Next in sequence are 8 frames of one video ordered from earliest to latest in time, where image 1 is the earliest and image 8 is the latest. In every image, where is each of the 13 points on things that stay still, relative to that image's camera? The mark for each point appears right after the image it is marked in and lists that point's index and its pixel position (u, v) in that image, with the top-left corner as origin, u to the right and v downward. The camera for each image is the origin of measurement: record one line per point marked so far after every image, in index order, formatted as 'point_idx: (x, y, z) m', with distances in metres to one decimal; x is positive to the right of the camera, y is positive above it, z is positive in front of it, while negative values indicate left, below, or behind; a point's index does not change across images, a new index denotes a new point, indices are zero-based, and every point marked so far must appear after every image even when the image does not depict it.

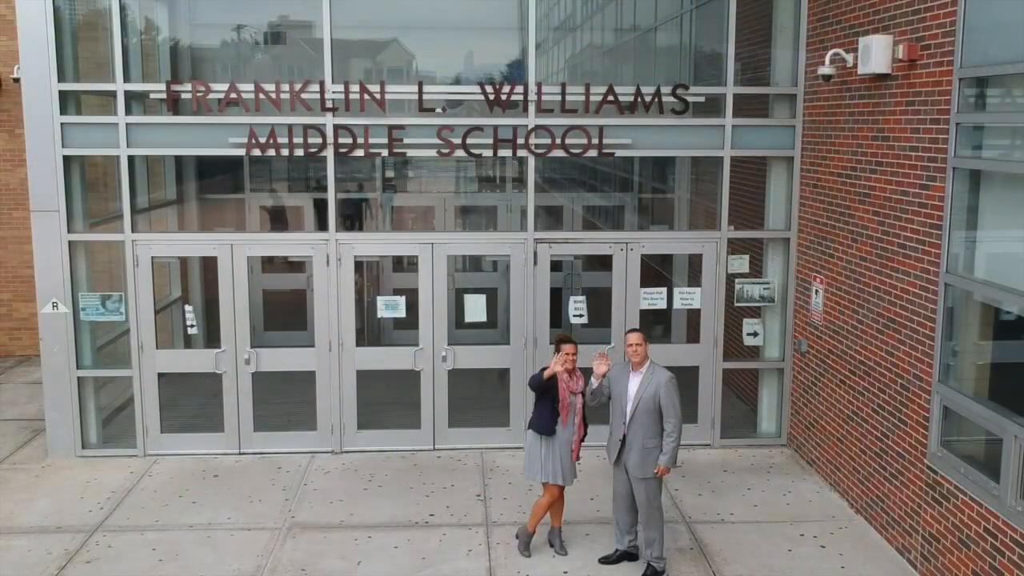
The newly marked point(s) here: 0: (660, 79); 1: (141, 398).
0: (+1.5, +2.1, +8.9) m
1: (-3.9, -1.2, +8.9) m
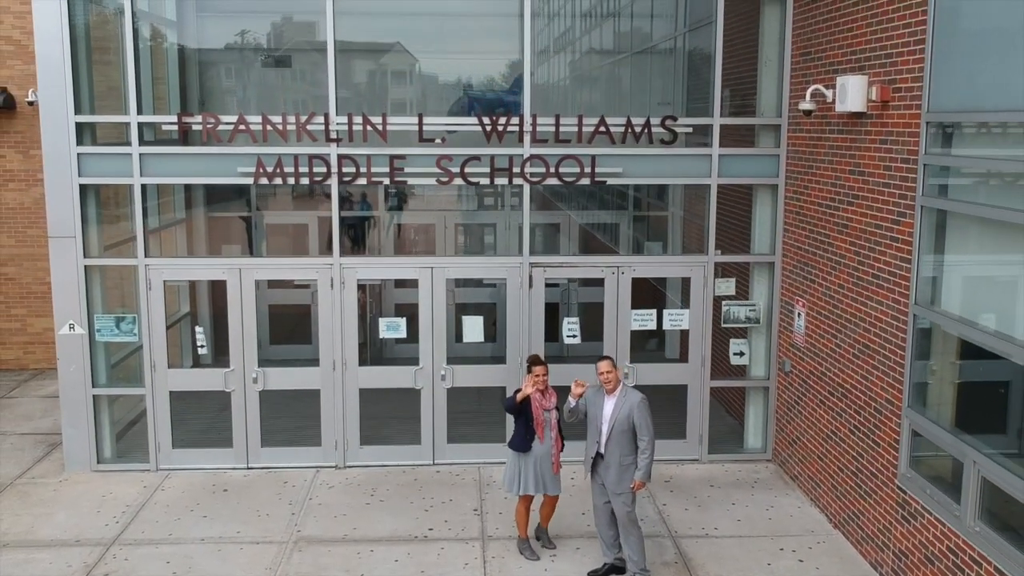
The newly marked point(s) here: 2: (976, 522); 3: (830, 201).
0: (+1.5, +1.9, +9.3) m
1: (-3.9, -1.4, +9.3) m
2: (+3.2, -1.6, +6.0) m
3: (+3.0, +0.8, +8.1) m
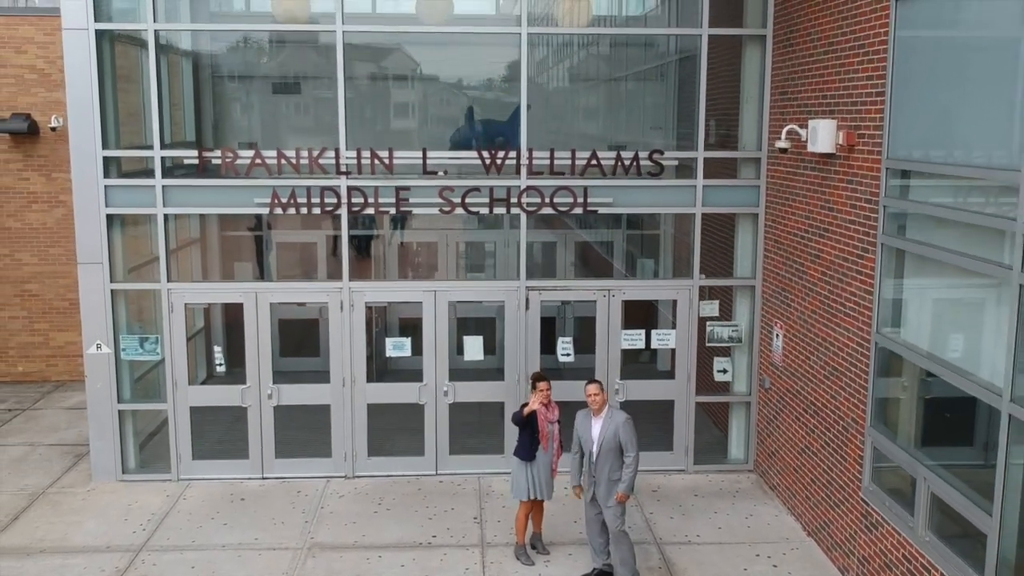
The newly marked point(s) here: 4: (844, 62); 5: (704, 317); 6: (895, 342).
0: (+1.5, +1.6, +9.9) m
1: (-3.9, -1.6, +10.0) m
2: (+3.2, -1.9, +6.6) m
3: (+3.0, +0.6, +8.7) m
4: (+3.0, +2.0, +7.8) m
5: (+2.3, -0.3, +10.1) m
6: (+3.2, -0.5, +7.1) m
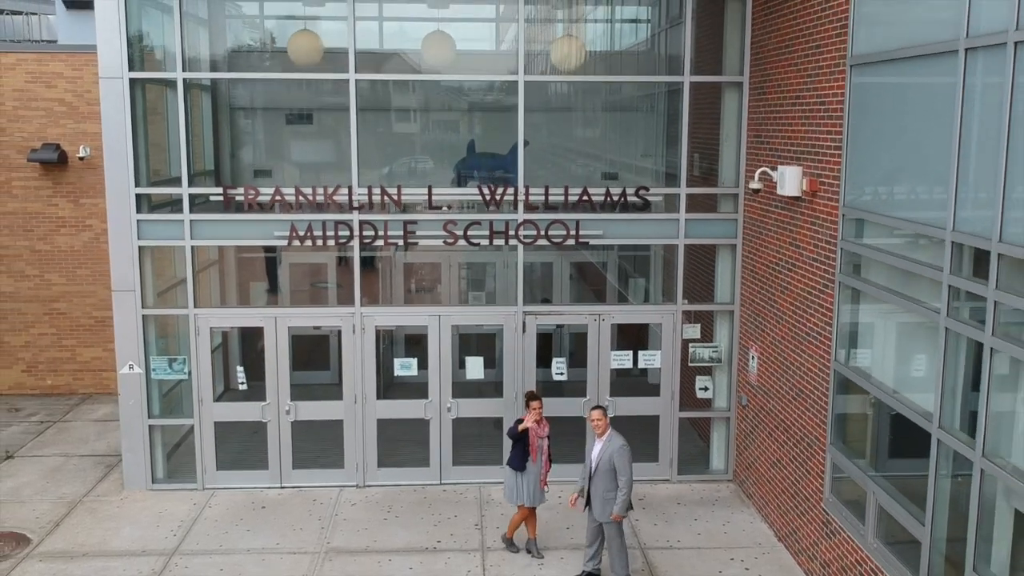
0: (+1.4, +1.3, +10.8) m
1: (-4.0, -2.0, +10.8) m
2: (+3.2, -2.2, +7.5) m
3: (+3.0, +0.3, +9.6) m
4: (+3.0, +1.7, +8.7) m
5: (+2.3, -0.7, +11.0) m
6: (+3.2, -0.8, +8.0) m
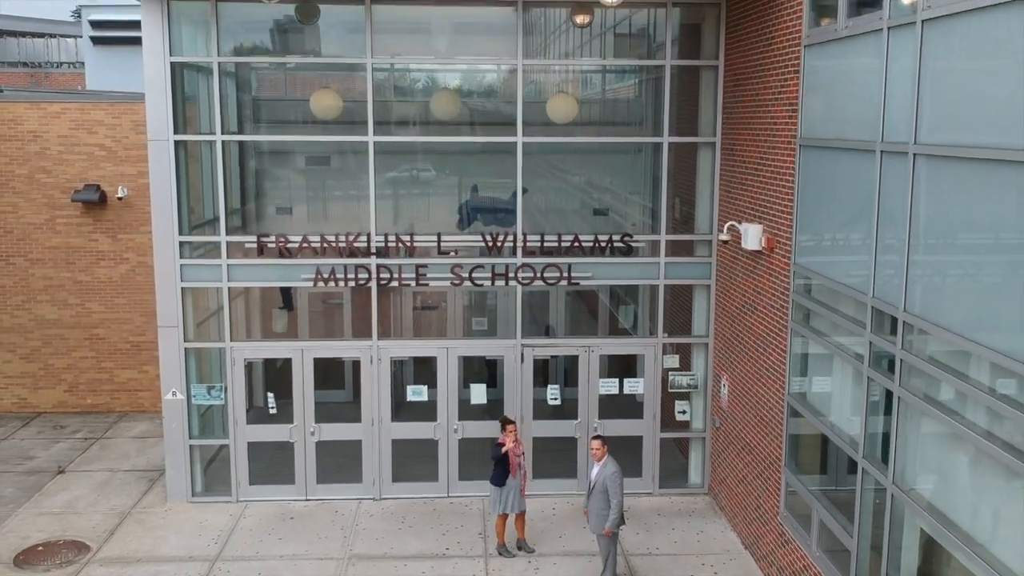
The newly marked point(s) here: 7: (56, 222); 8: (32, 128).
0: (+1.4, +0.8, +12.1) m
1: (-4.0, -2.4, +12.2) m
2: (+3.2, -2.7, +8.8) m
3: (+2.9, -0.2, +10.9) m
4: (+3.0, +1.2, +10.1) m
5: (+2.2, -1.2, +12.3) m
6: (+3.1, -1.3, +9.4) m
7: (-8.2, +1.2, +15.3) m
8: (-8.5, +2.8, +15.0) m
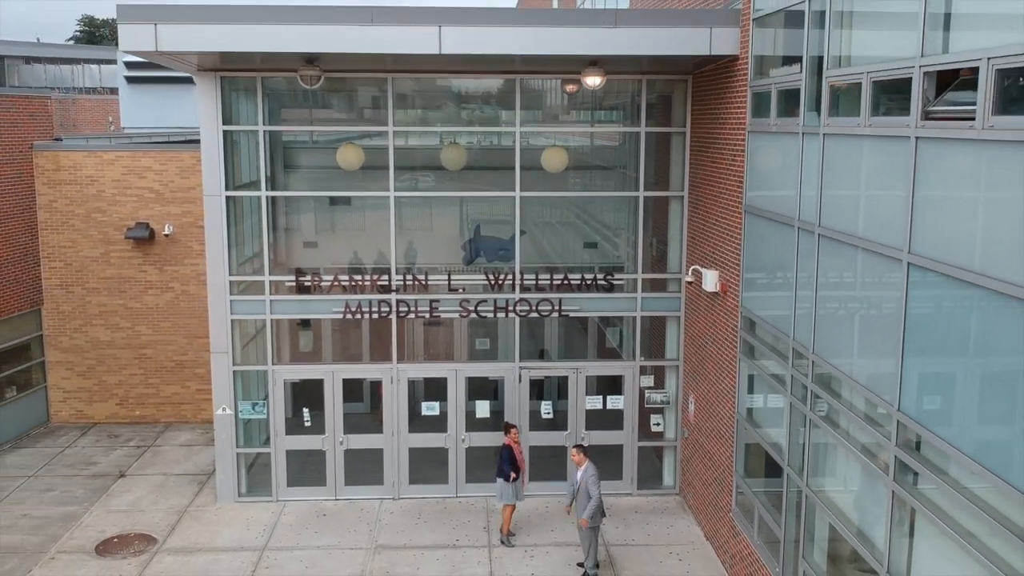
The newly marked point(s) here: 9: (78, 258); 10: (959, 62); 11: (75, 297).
0: (+1.4, +0.3, +14.2) m
1: (-4.0, -3.0, +14.3) m
2: (+3.1, -3.2, +10.9) m
3: (+2.9, -0.8, +13.0) m
4: (+3.0, +0.7, +12.1) m
5: (+2.2, -1.7, +14.4) m
6: (+3.1, -1.8, +11.4) m
7: (-8.2, +0.7, +17.4) m
8: (-8.5, +2.3, +17.1) m
9: (-8.8, +0.6, +17.4) m
10: (+3.5, +1.7, +6.6) m
11: (-9.0, -0.2, +17.5) m
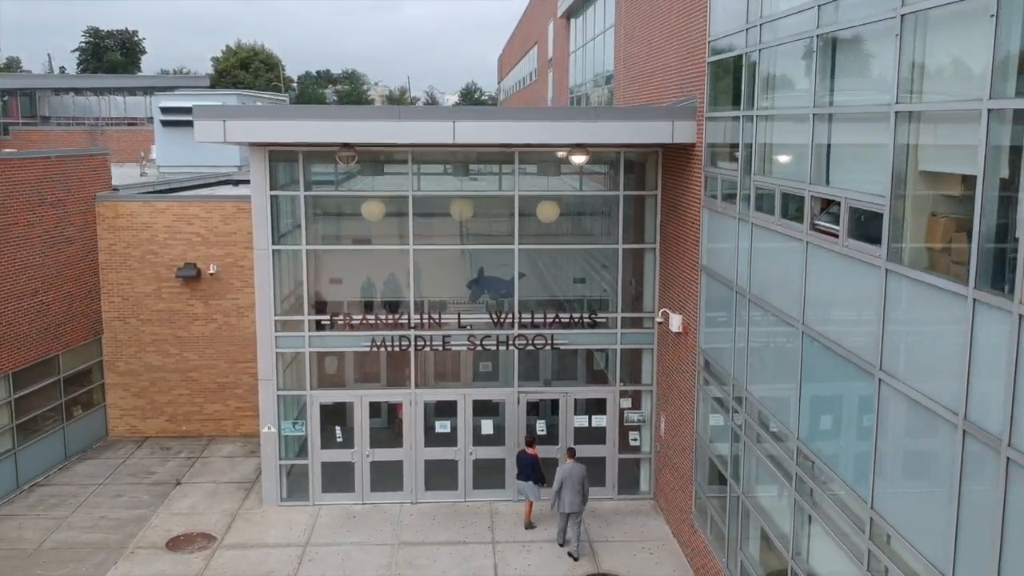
0: (+1.4, -0.4, +16.8) m
1: (-4.0, -3.7, +16.9) m
2: (+3.2, -3.9, +13.5) m
3: (+2.9, -1.5, +15.6) m
4: (+3.0, 0.0, +14.8) m
5: (+2.2, -2.4, +17.0) m
6: (+3.1, -2.5, +14.1) m
7: (-8.2, -0.1, +20.0) m
8: (-8.5, +1.6, +19.7) m
9: (-8.9, -0.1, +20.0) m
10: (+3.5, +1.0, +9.2) m
11: (-9.0, -0.9, +20.1) m
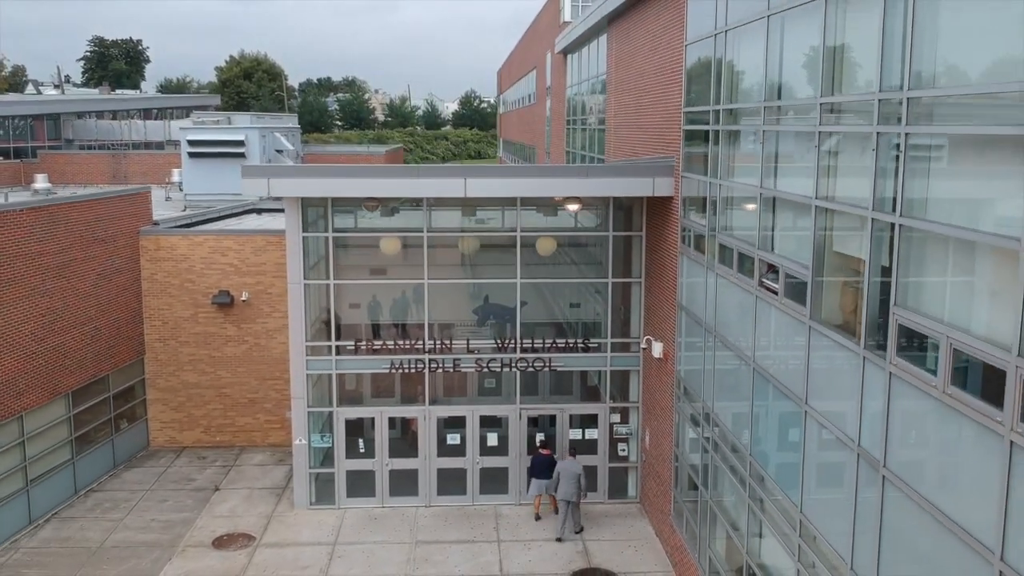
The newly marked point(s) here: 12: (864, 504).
0: (+1.5, -1.0, +19.0) m
1: (-3.9, -4.3, +19.1) m
2: (+3.2, -4.5, +15.7) m
3: (+3.0, -2.1, +17.8) m
4: (+3.1, -0.6, +17.0) m
5: (+2.3, -3.0, +19.2) m
6: (+3.2, -3.1, +16.3) m
7: (-8.2, -0.7, +22.2) m
8: (-8.5, +0.9, +21.9) m
9: (-8.8, -0.8, +22.1) m
10: (+3.5, +0.4, +11.5) m
11: (-8.9, -1.6, +22.3) m
12: (+3.6, -2.2, +8.8) m
